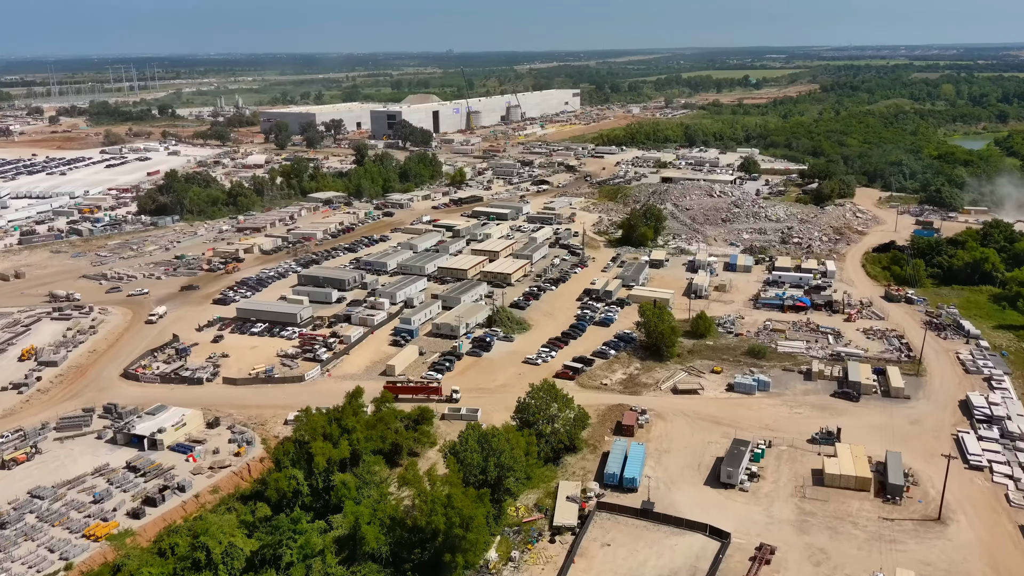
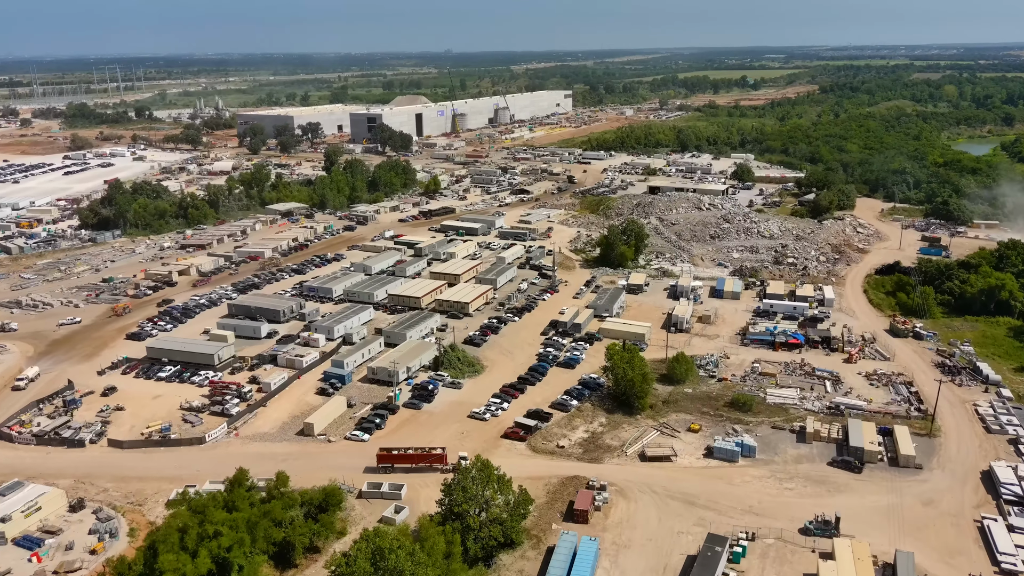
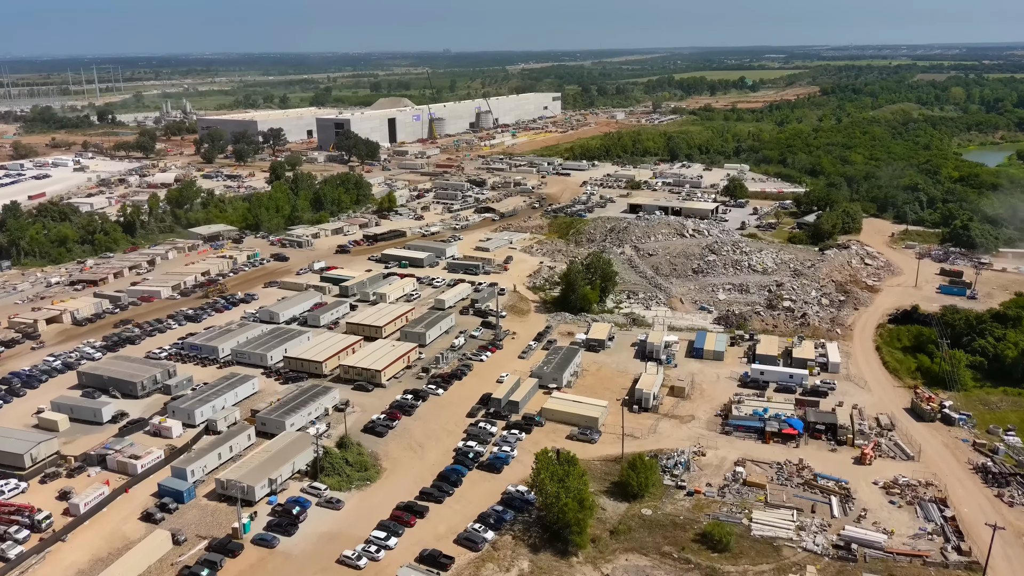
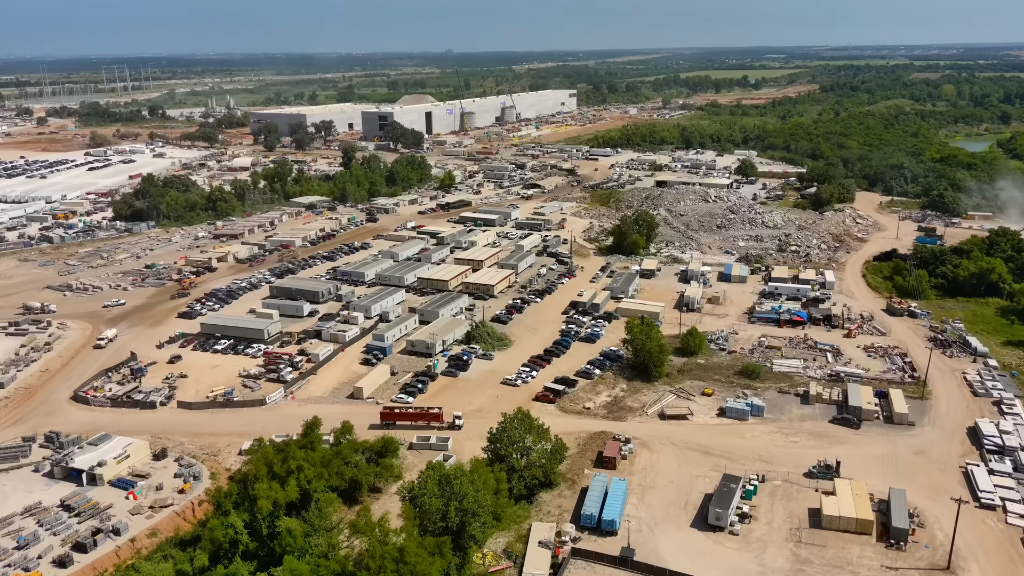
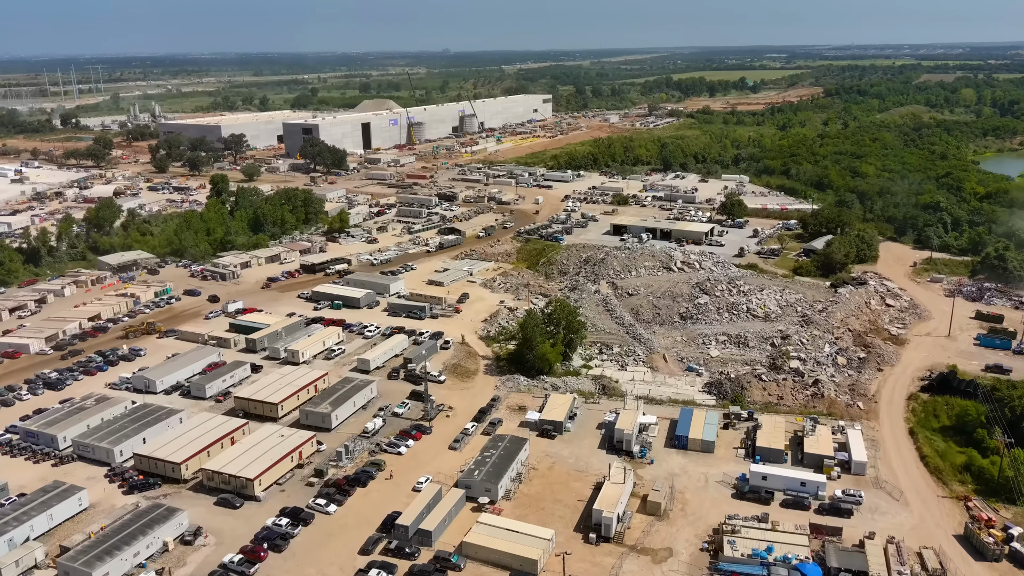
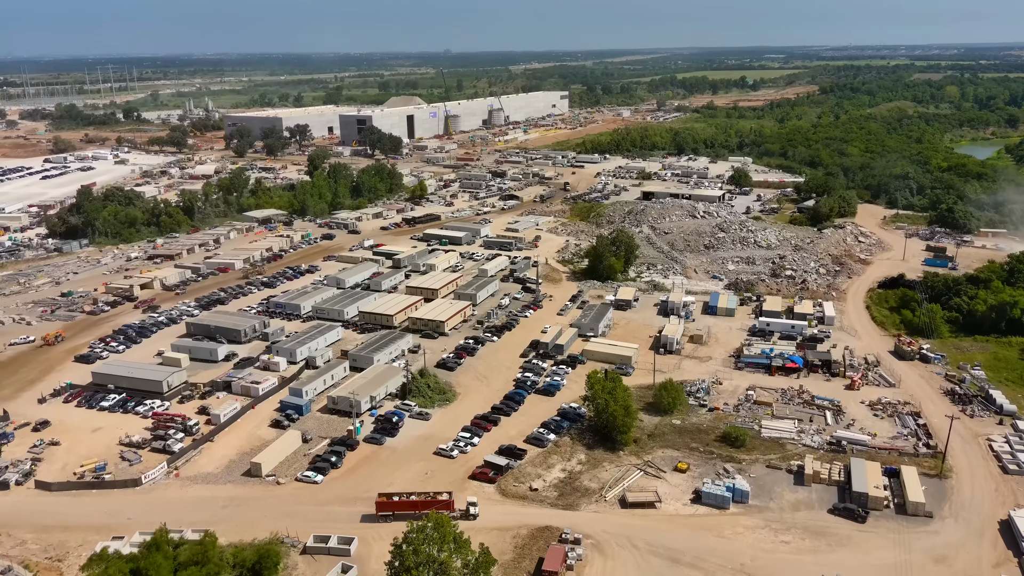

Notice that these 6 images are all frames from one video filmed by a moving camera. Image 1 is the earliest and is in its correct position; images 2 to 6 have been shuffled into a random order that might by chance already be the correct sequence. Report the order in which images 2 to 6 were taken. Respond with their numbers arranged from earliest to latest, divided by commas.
4, 2, 6, 3, 5
